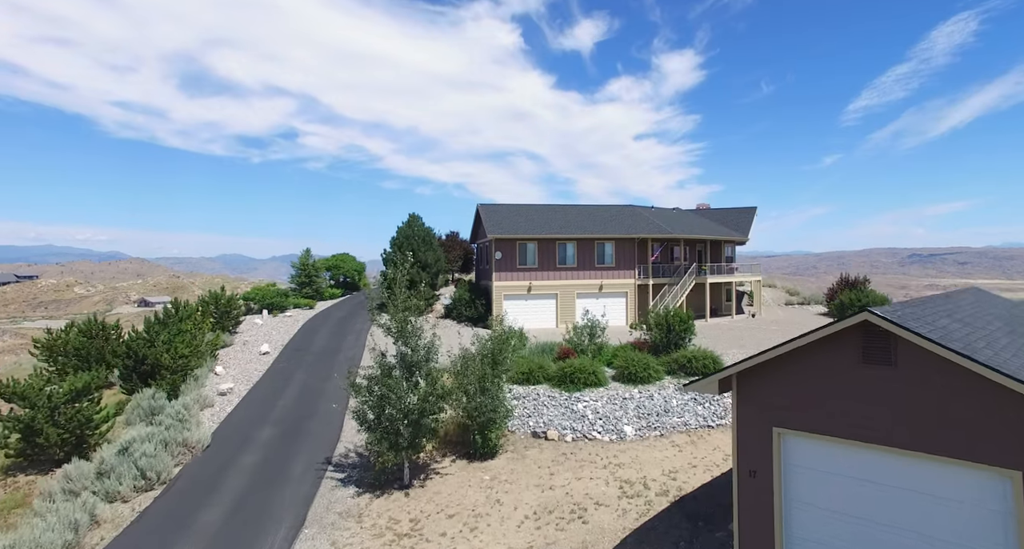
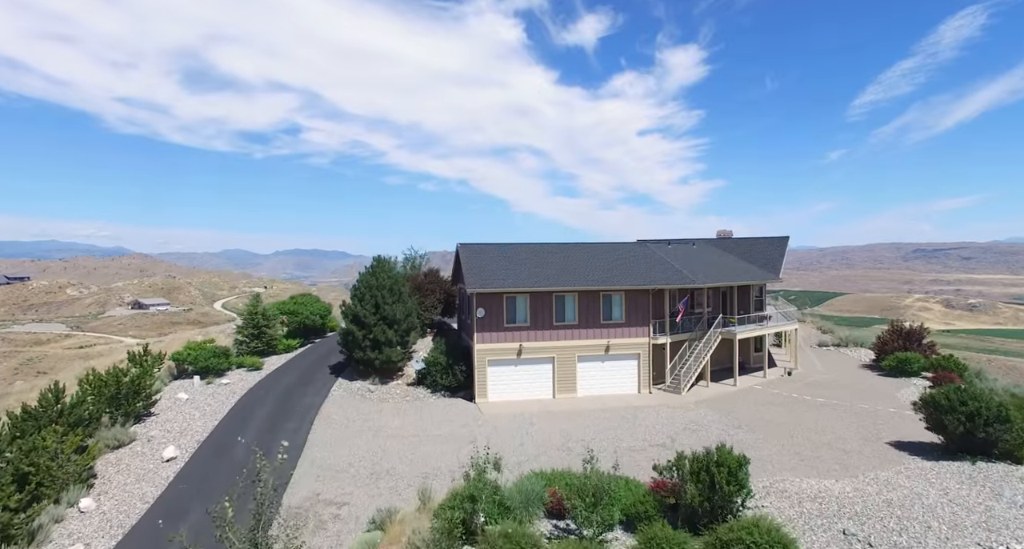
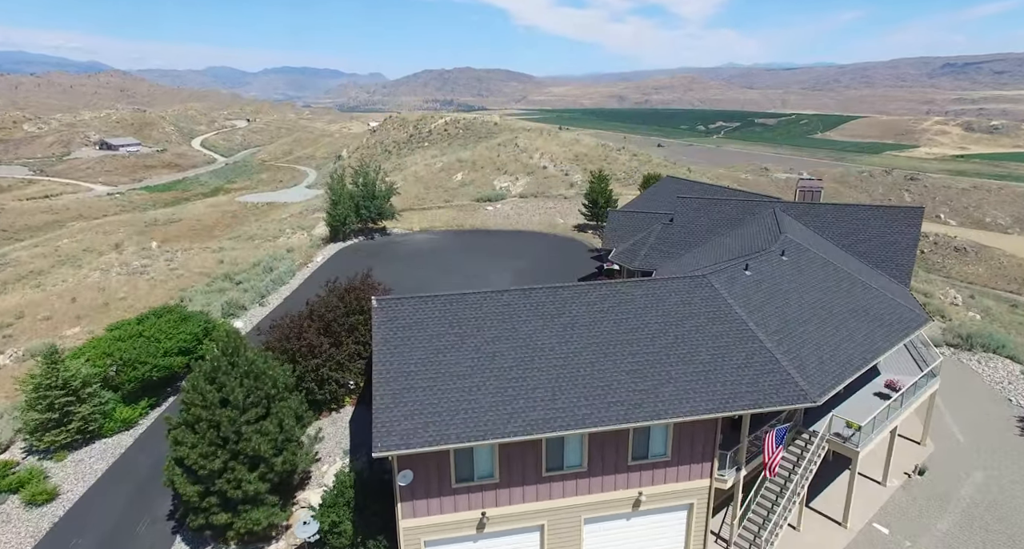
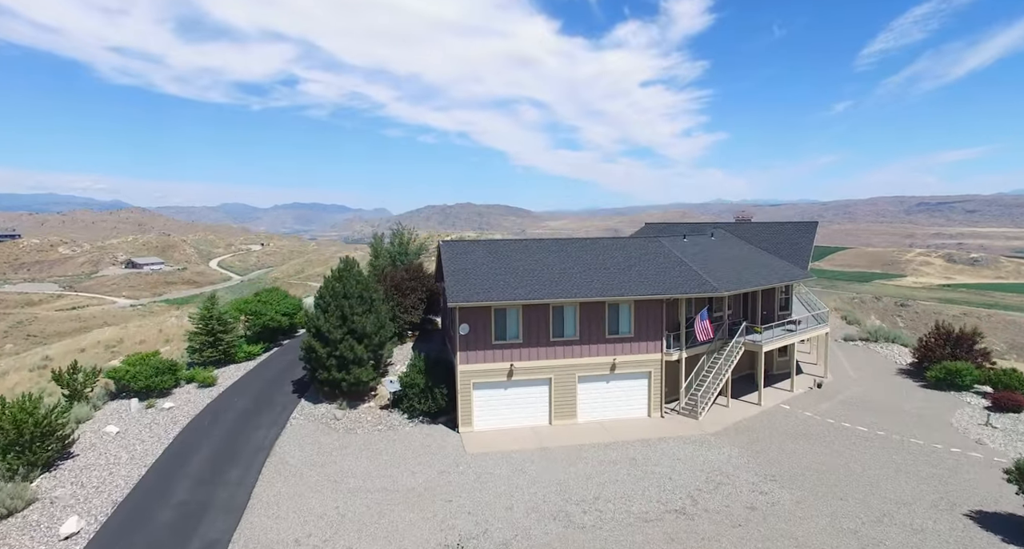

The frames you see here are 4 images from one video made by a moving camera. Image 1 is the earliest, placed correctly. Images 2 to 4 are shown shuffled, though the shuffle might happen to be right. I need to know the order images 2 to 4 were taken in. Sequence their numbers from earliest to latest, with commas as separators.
2, 4, 3
